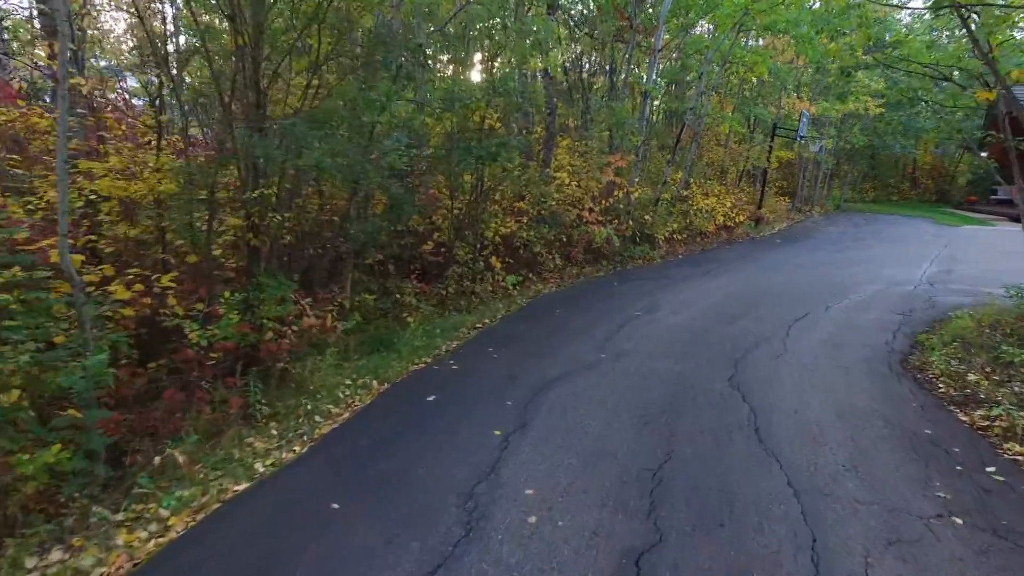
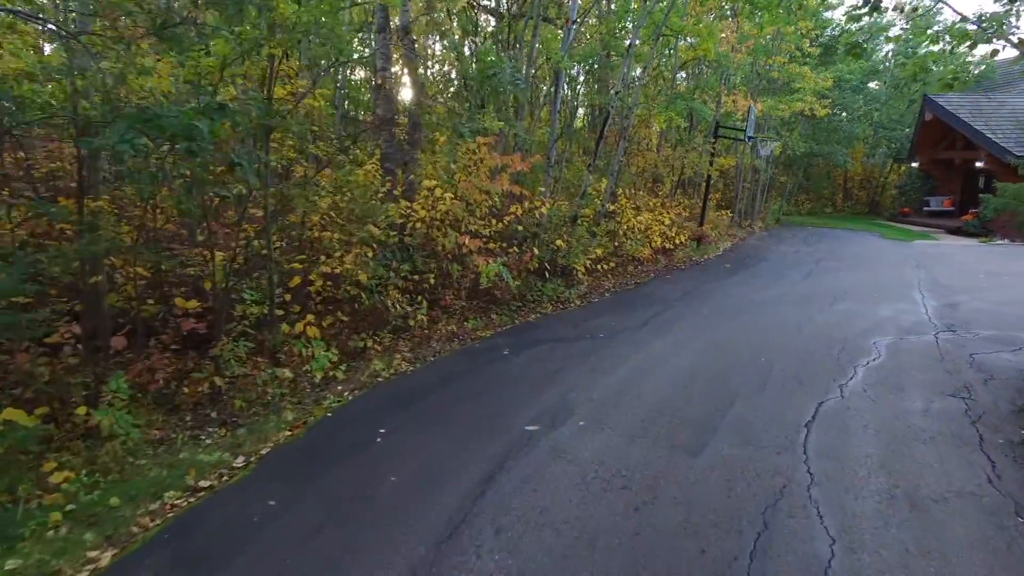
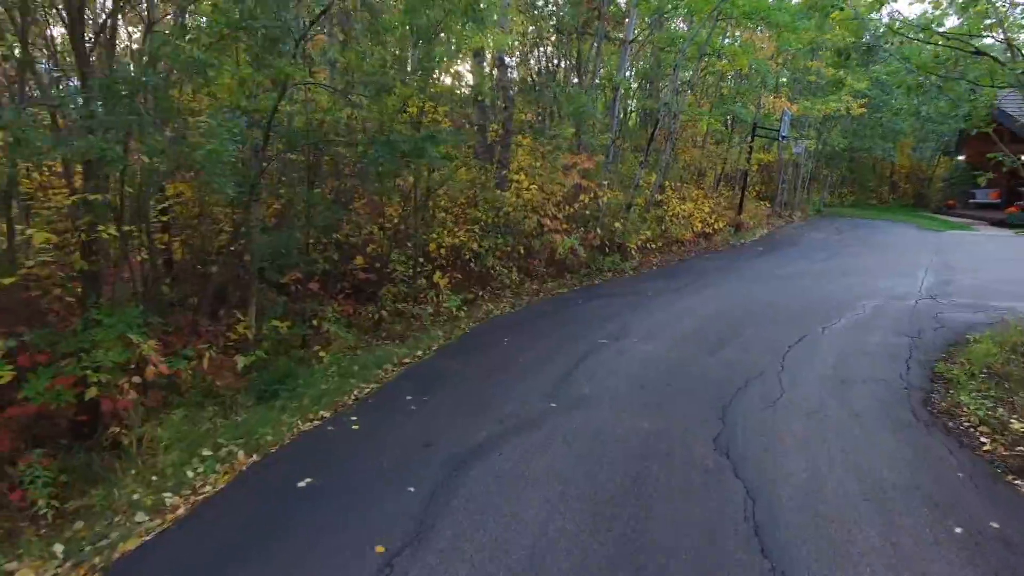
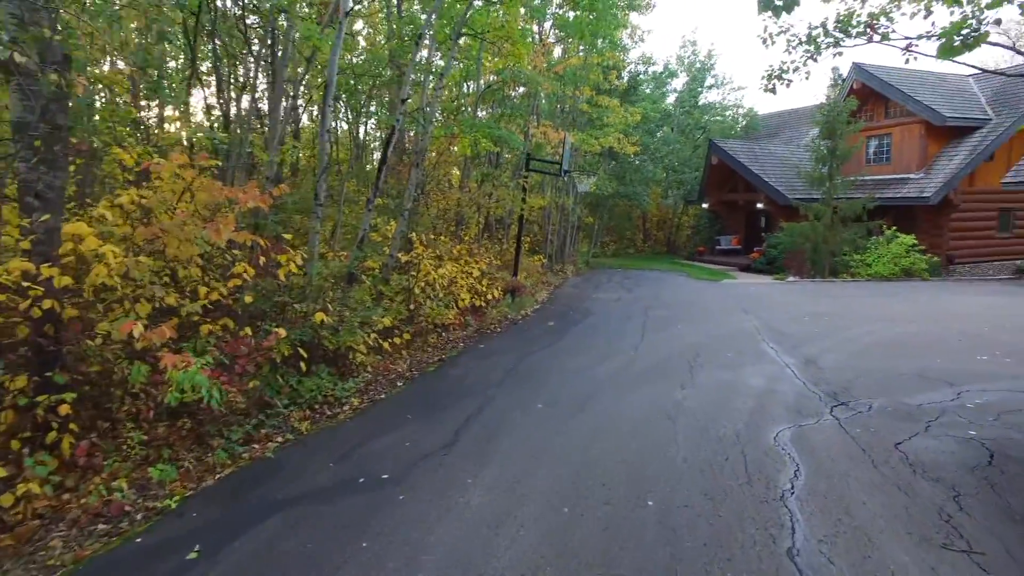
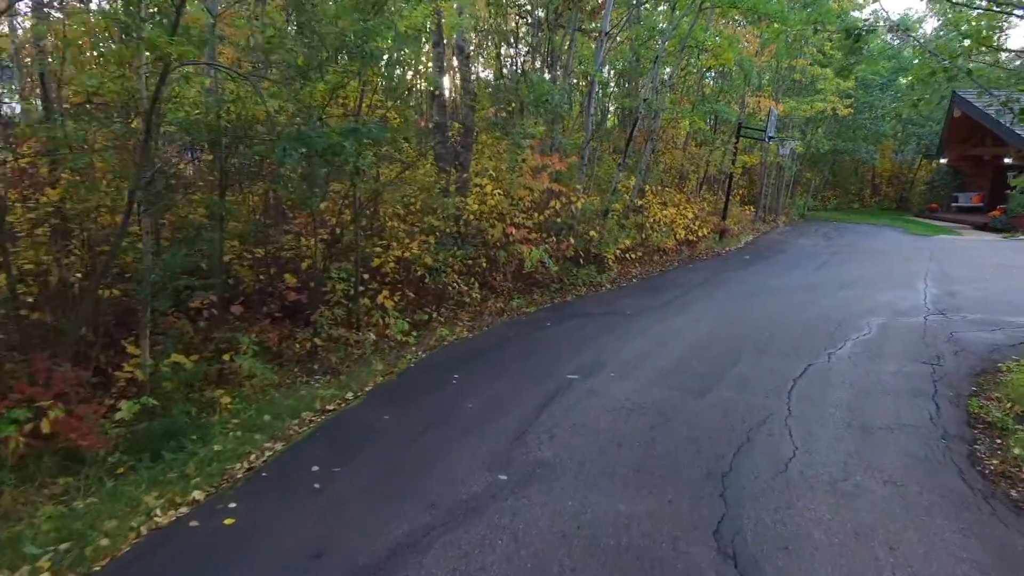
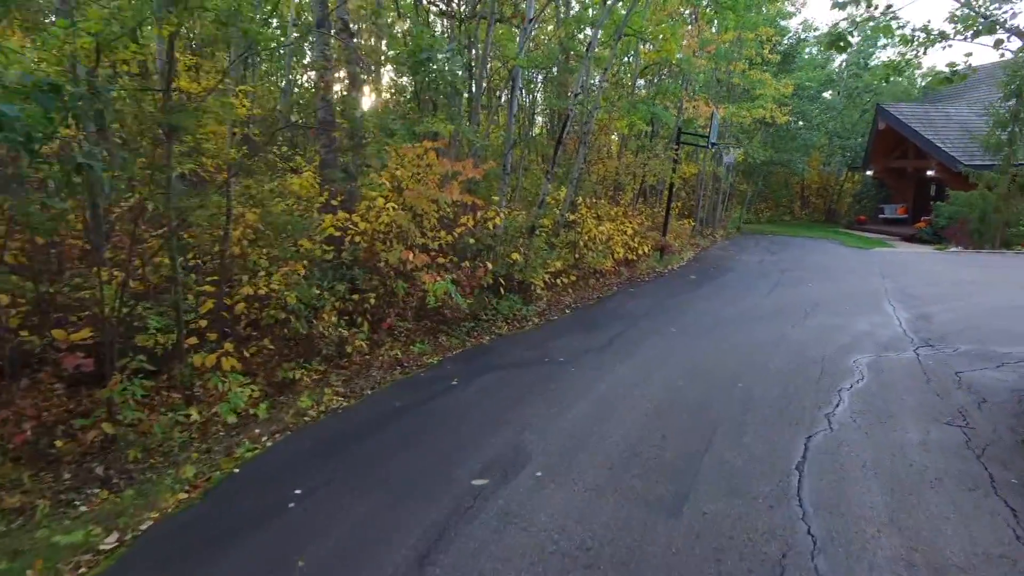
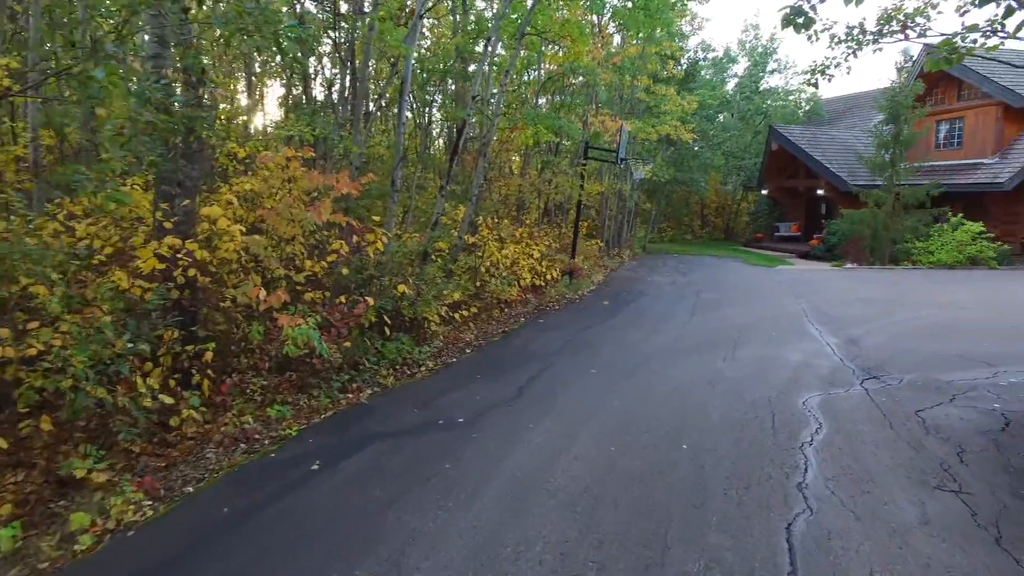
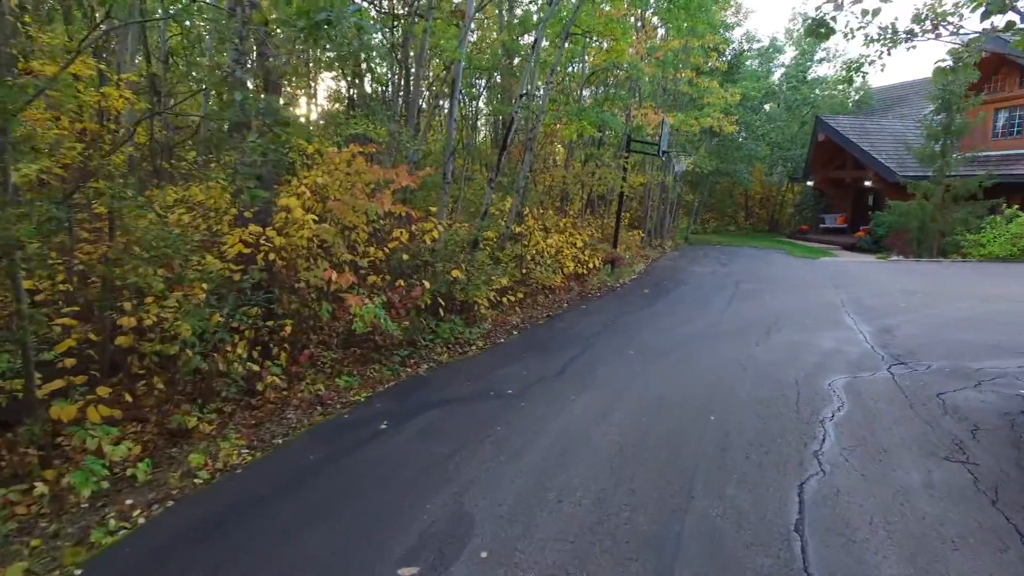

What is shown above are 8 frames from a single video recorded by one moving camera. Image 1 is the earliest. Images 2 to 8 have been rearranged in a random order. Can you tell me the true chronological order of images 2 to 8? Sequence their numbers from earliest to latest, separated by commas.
3, 5, 2, 6, 8, 7, 4
